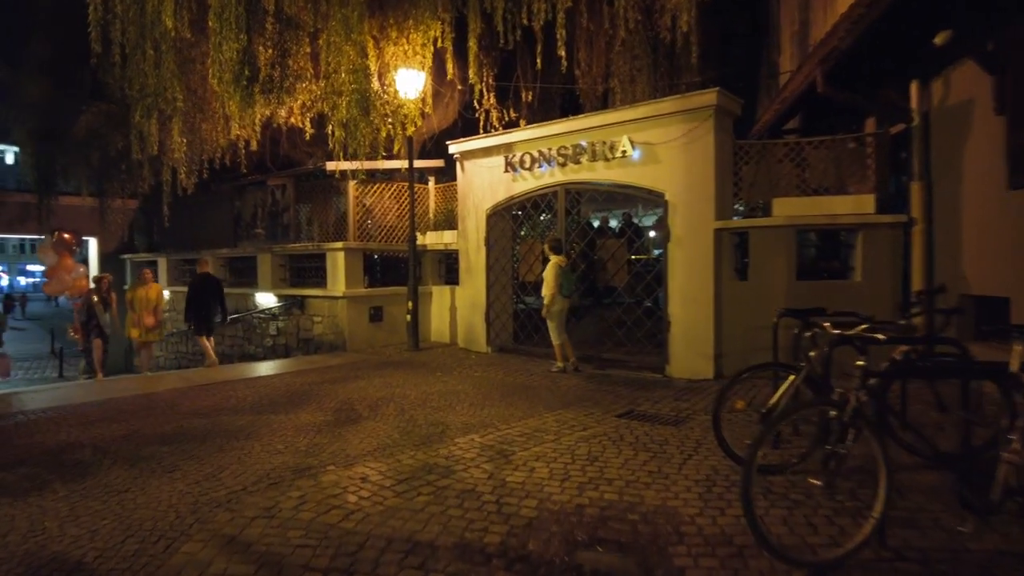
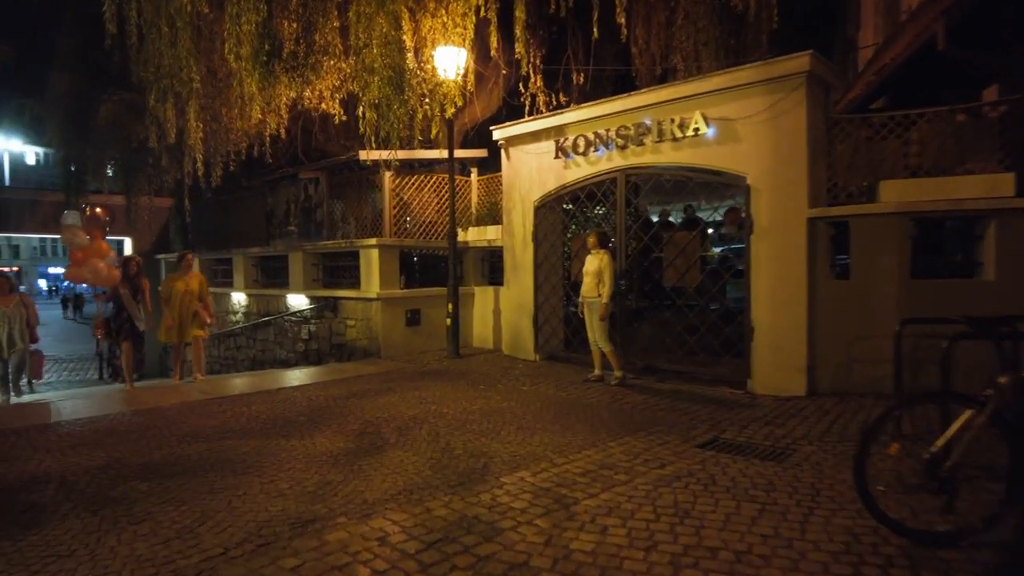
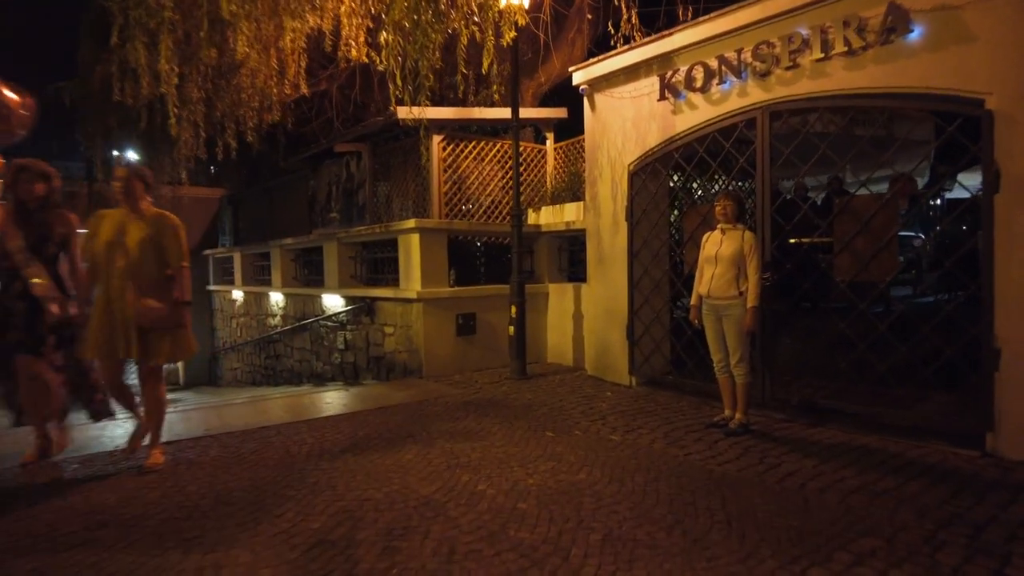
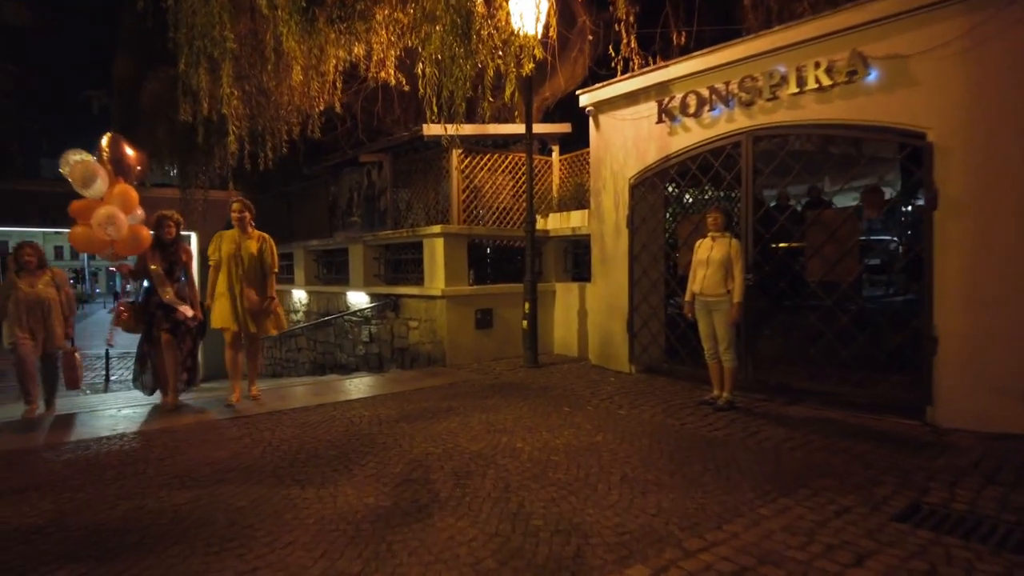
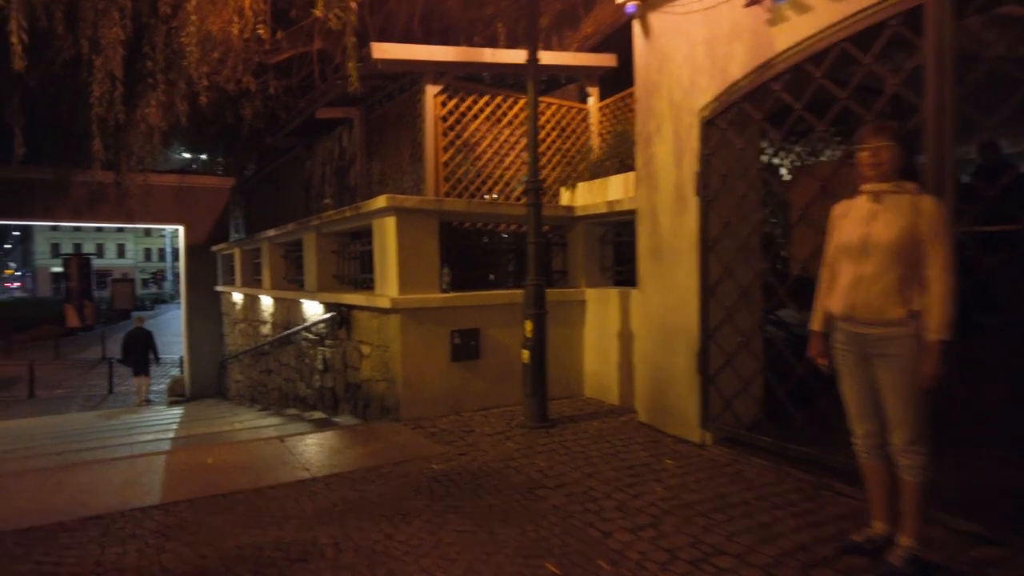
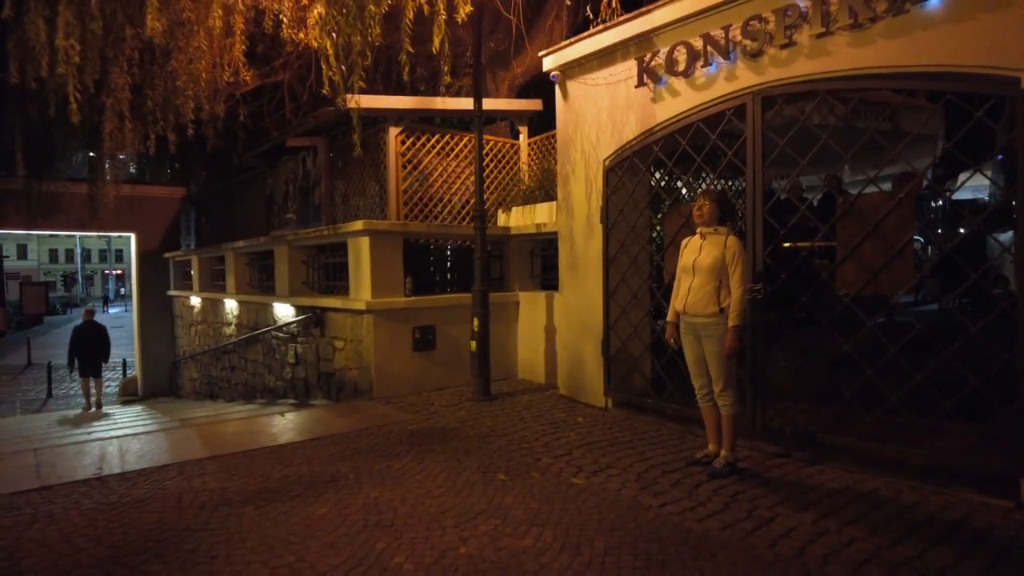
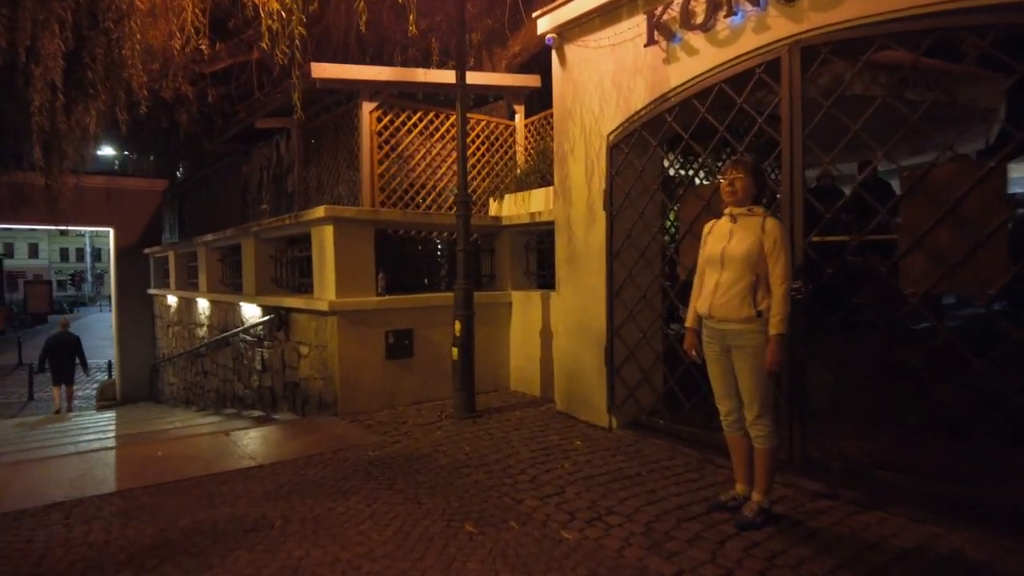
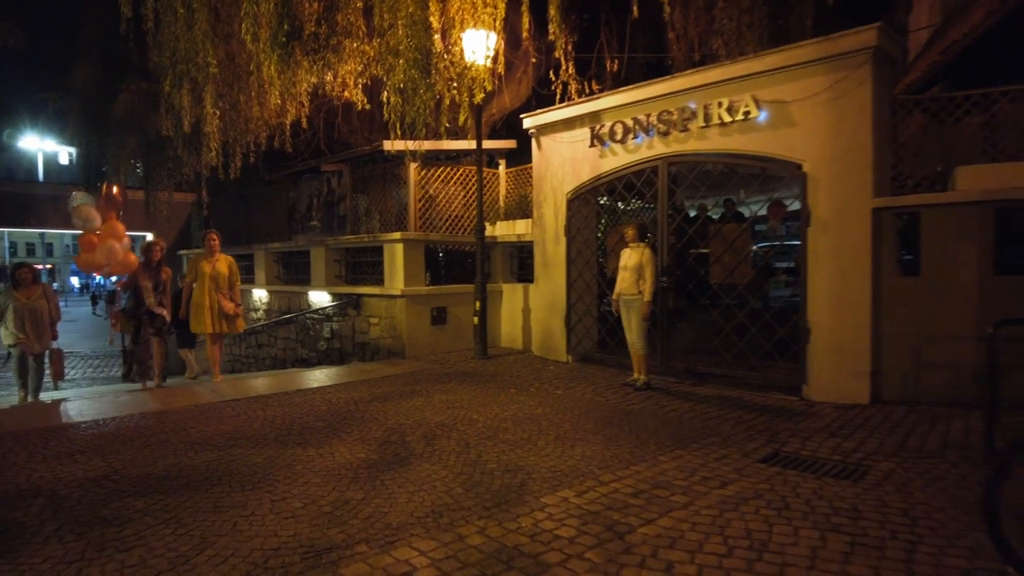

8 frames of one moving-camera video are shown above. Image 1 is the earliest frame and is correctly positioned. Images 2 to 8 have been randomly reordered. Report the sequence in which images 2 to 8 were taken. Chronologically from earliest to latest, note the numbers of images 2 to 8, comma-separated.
2, 8, 4, 3, 6, 7, 5
